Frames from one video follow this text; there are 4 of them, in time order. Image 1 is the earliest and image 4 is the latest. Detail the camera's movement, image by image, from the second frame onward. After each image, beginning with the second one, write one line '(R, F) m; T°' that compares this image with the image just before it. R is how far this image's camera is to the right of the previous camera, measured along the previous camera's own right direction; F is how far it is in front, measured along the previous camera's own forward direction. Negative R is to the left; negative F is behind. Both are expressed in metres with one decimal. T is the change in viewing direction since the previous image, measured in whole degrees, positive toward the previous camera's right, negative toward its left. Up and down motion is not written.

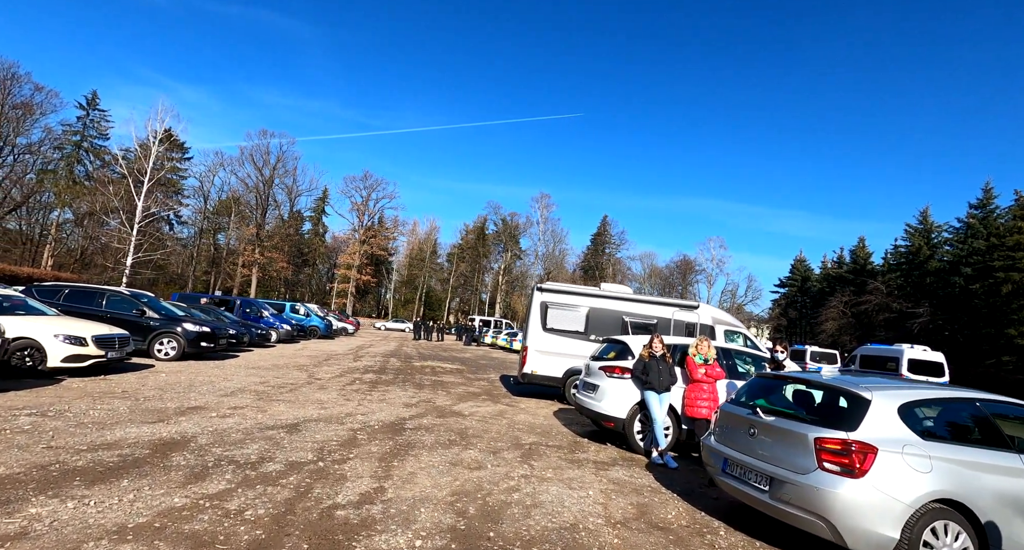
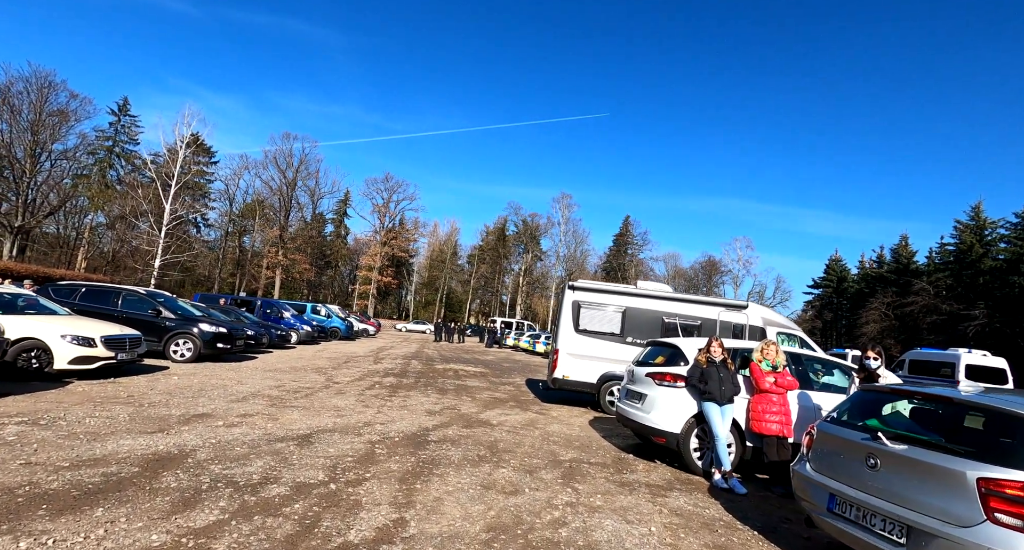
(-0.2, +0.8) m; -2°
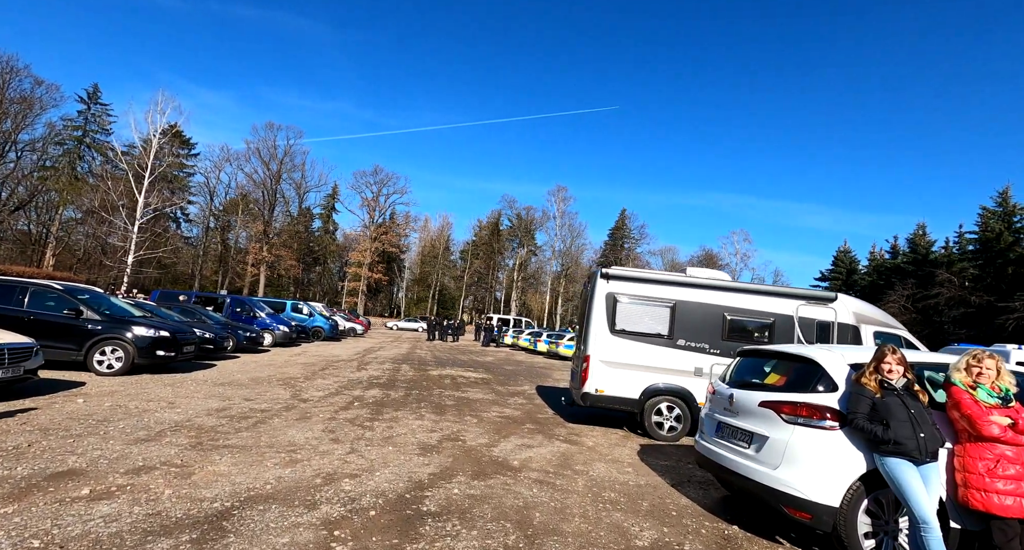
(-0.4, +2.6) m; +1°
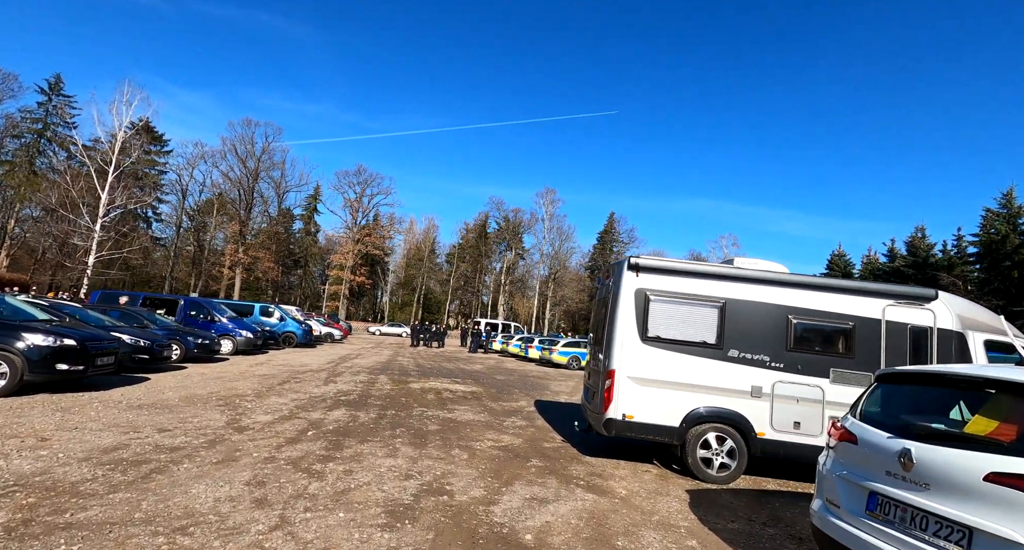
(-0.2, +2.2) m; +1°
